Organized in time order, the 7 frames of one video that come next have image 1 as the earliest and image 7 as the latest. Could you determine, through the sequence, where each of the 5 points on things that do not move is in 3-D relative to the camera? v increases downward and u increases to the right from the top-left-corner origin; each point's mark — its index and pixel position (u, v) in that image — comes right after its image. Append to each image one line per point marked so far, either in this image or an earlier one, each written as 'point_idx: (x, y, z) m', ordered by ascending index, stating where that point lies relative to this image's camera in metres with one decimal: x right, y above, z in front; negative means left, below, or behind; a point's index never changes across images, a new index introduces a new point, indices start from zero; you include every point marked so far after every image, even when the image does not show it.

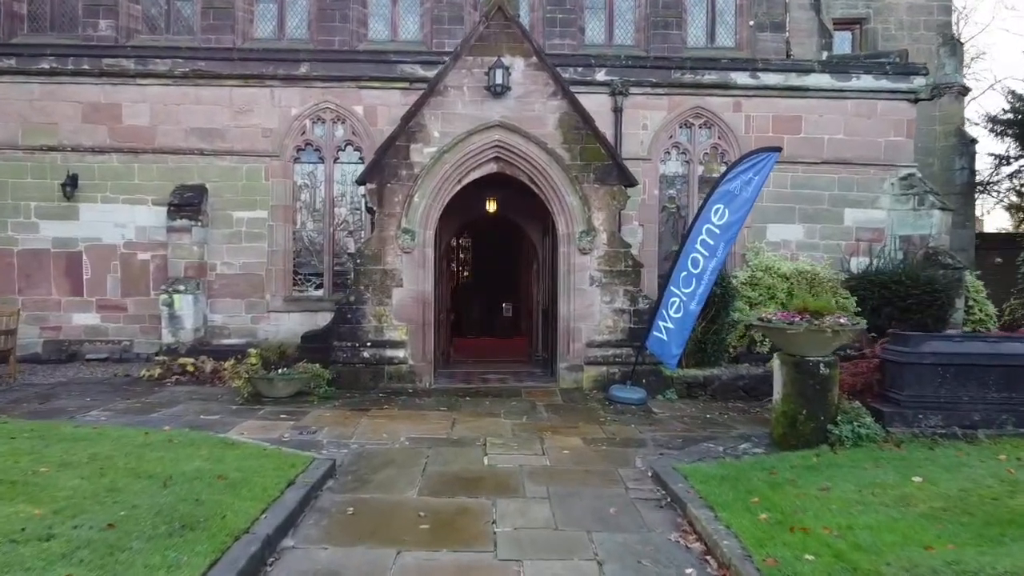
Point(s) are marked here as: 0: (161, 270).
0: (-5.9, +0.3, +11.4) m
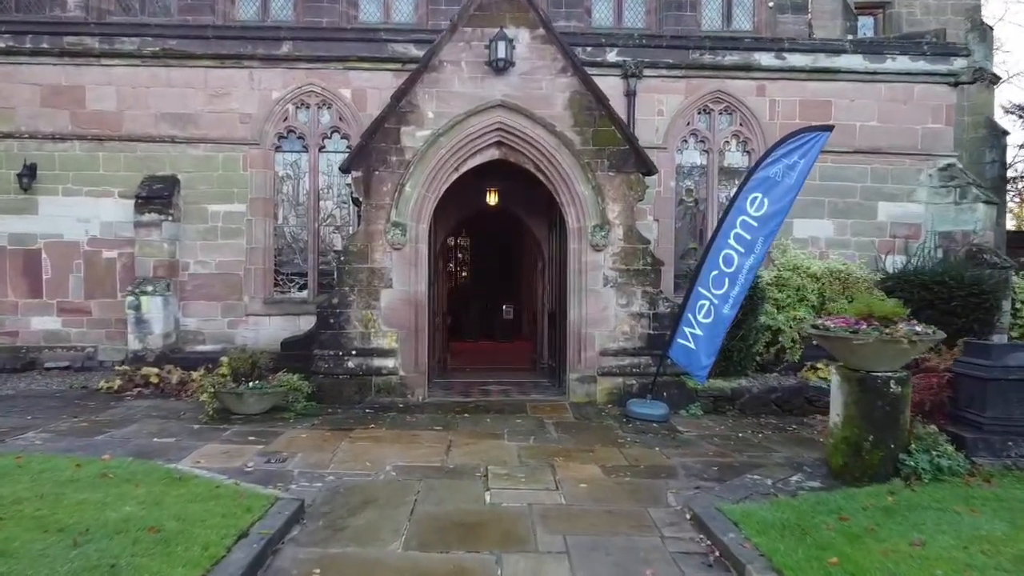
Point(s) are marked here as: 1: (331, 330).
0: (-5.9, +0.3, +10.3) m
1: (-2.1, -0.5, +7.8) m
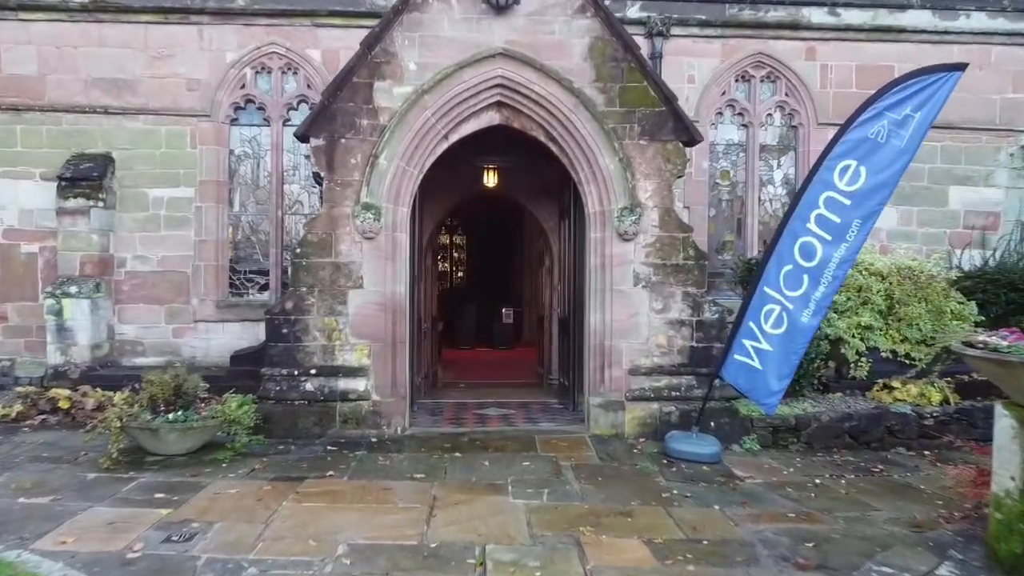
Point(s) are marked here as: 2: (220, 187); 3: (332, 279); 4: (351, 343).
0: (-5.8, +0.3, +8.6) m
1: (-2.1, -0.5, +6.1) m
2: (-3.8, +1.3, +8.8) m
3: (-1.6, +0.1, +6.1) m
4: (-1.4, -0.5, +6.1) m
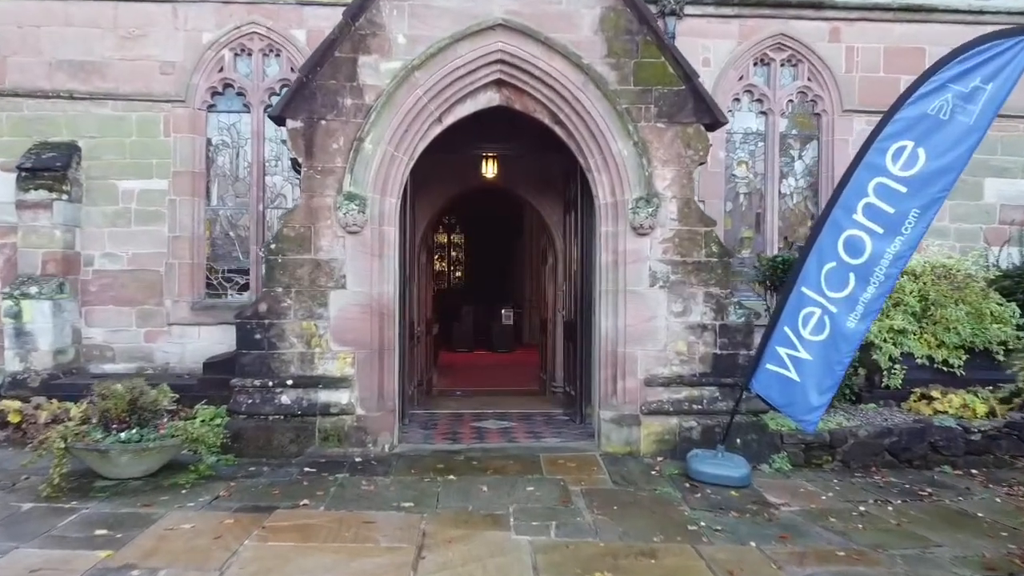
0: (-5.8, +0.3, +7.9) m
1: (-2.0, -0.5, +5.4) m
2: (-3.8, +1.3, +8.1) m
3: (-1.6, +0.1, +5.4) m
4: (-1.4, -0.5, +5.5) m
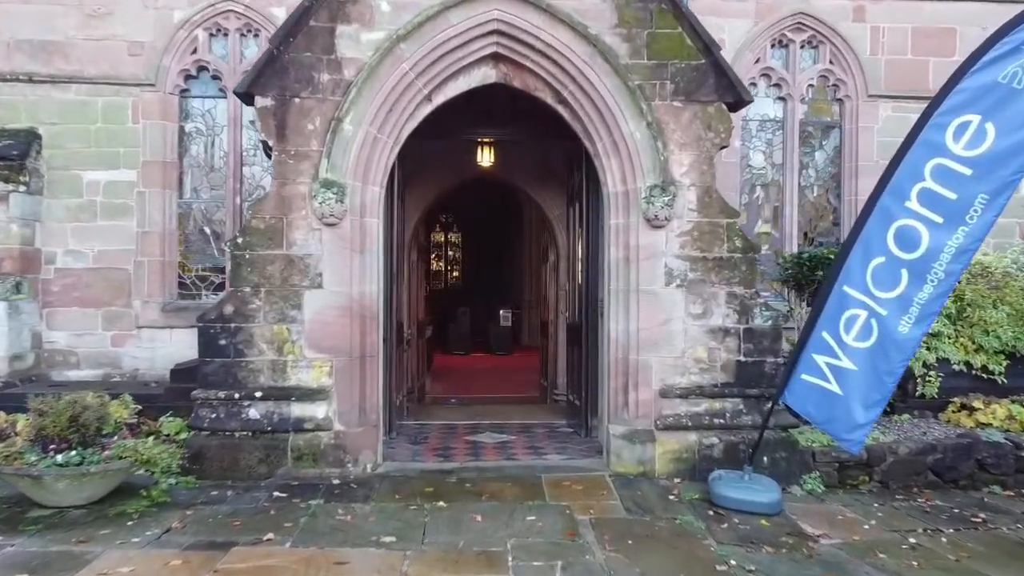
0: (-5.8, +0.3, +7.3) m
1: (-2.1, -0.5, +4.8) m
2: (-3.8, +1.3, +7.5) m
3: (-1.6, +0.1, +4.8) m
4: (-1.4, -0.5, +4.8) m
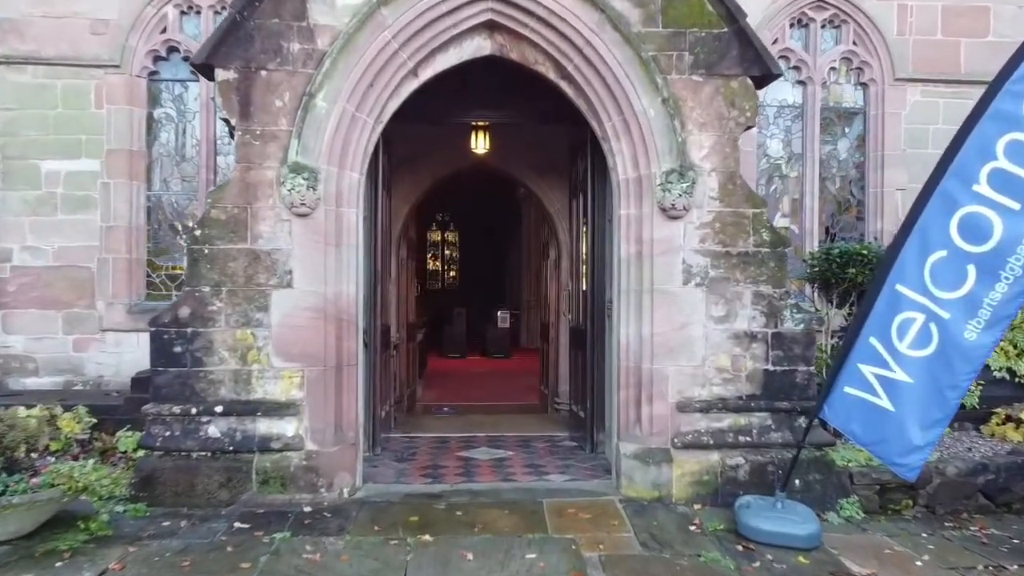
0: (-5.9, +0.3, +6.7) m
1: (-2.1, -0.5, +4.2) m
2: (-3.8, +1.3, +6.8) m
3: (-1.6, +0.1, +4.2) m
4: (-1.5, -0.5, +4.2) m
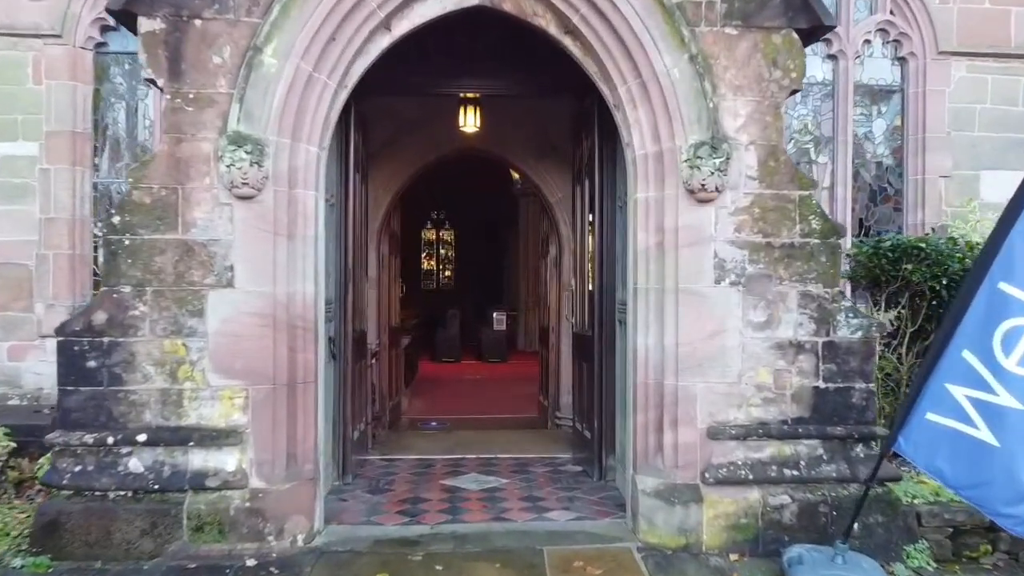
0: (-5.9, +0.3, +5.8) m
1: (-2.1, -0.5, +3.4) m
2: (-3.9, +1.3, +6.0) m
3: (-1.7, +0.1, +3.4) m
4: (-1.5, -0.5, +3.4) m
